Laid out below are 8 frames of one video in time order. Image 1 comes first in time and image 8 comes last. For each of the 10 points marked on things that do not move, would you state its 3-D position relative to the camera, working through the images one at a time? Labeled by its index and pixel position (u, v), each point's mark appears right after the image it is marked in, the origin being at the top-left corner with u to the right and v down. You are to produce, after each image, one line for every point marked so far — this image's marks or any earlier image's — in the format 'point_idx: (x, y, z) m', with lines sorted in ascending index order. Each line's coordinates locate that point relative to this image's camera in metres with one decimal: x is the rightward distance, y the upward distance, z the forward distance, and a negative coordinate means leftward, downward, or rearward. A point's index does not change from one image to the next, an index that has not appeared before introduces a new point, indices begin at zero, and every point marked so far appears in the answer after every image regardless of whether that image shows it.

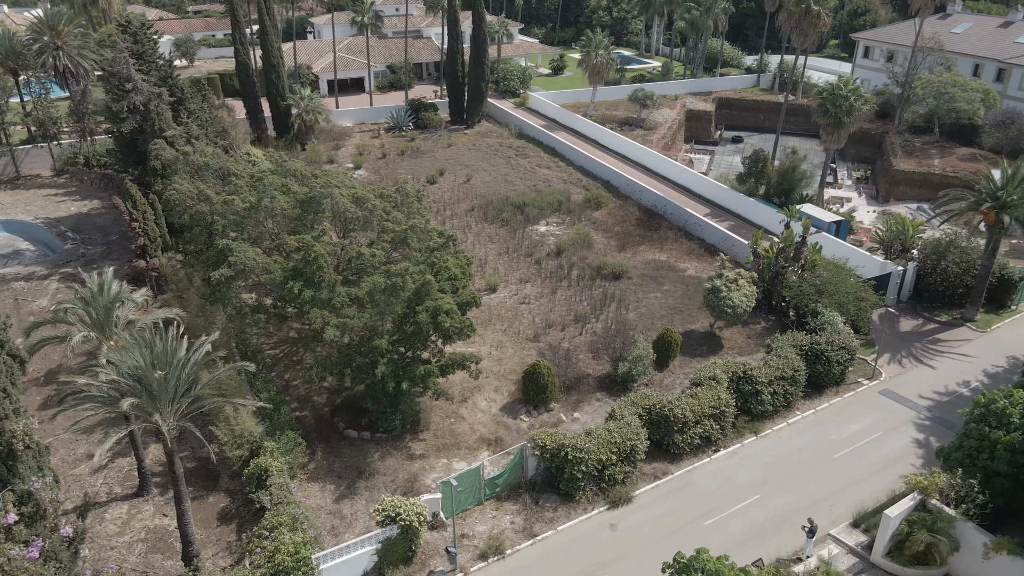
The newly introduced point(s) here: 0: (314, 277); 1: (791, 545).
0: (-4.6, +0.3, +17.8) m
1: (+6.2, -5.6, +16.3) m
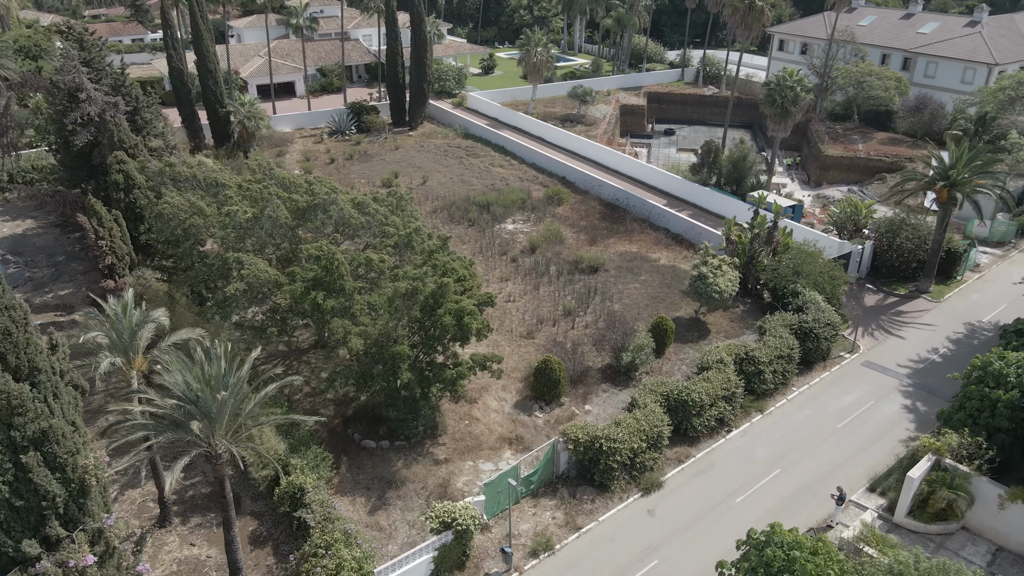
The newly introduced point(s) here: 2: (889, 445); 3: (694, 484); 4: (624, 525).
0: (-4.0, +0.1, +17.3) m
1: (+7.2, -5.2, +17.1) m
2: (+10.0, -4.1, +19.7) m
3: (+4.4, -4.8, +18.1) m
4: (+2.6, -5.3, +16.8) m
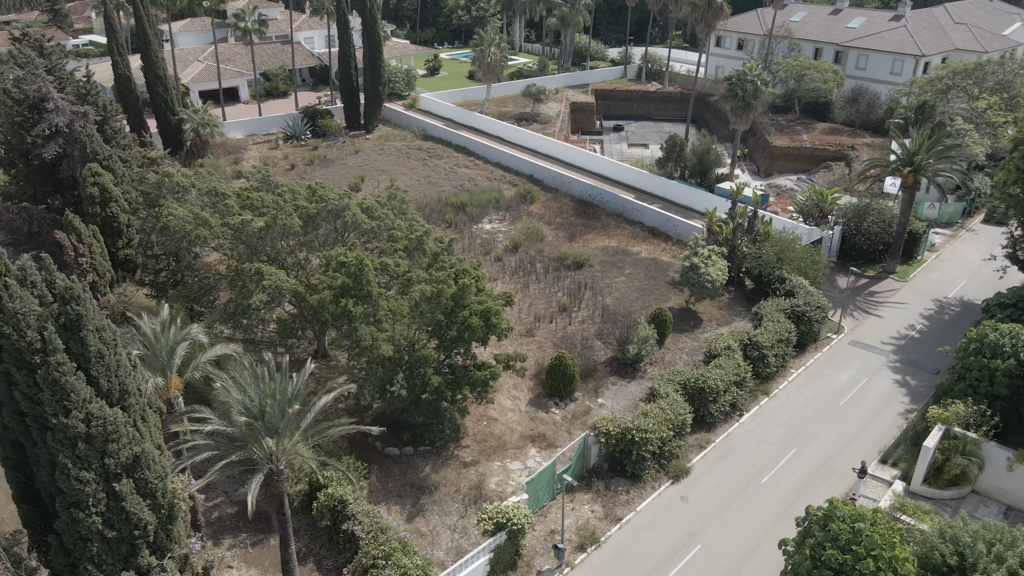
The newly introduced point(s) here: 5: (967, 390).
0: (-3.4, -0.1, +17.0) m
1: (+8.0, -4.8, +17.9) m
2: (+10.5, -3.6, +20.7) m
3: (+5.2, -4.5, +18.6) m
4: (+3.5, -5.2, +17.1) m
5: (+11.3, -2.5, +18.5) m
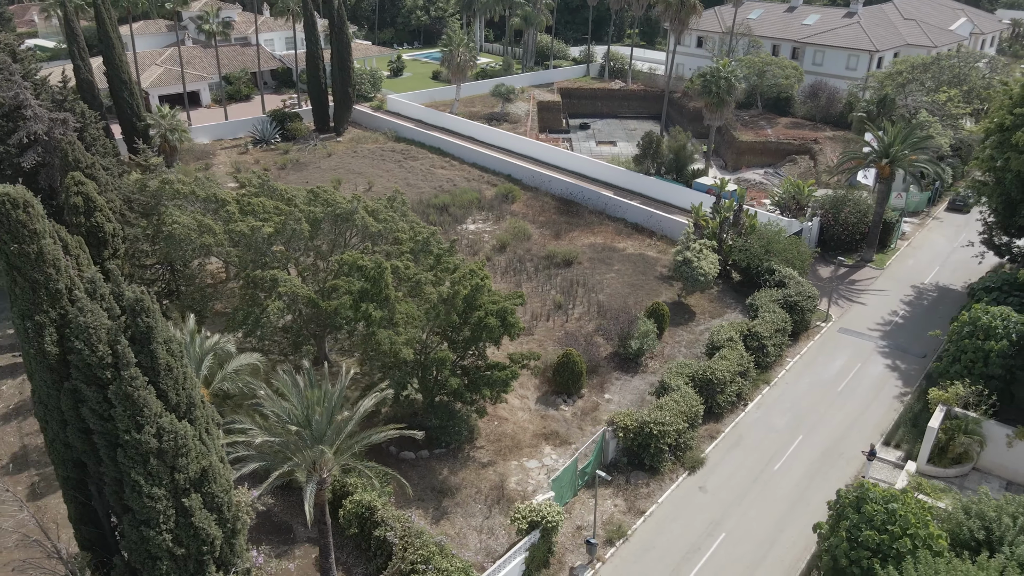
0: (-3.0, -0.2, +16.9) m
1: (+8.5, -4.5, +18.5) m
2: (+10.8, -3.3, +21.4) m
3: (+5.6, -4.3, +19.0) m
4: (+4.0, -5.0, +17.4) m
5: (+11.6, -2.1, +19.2) m
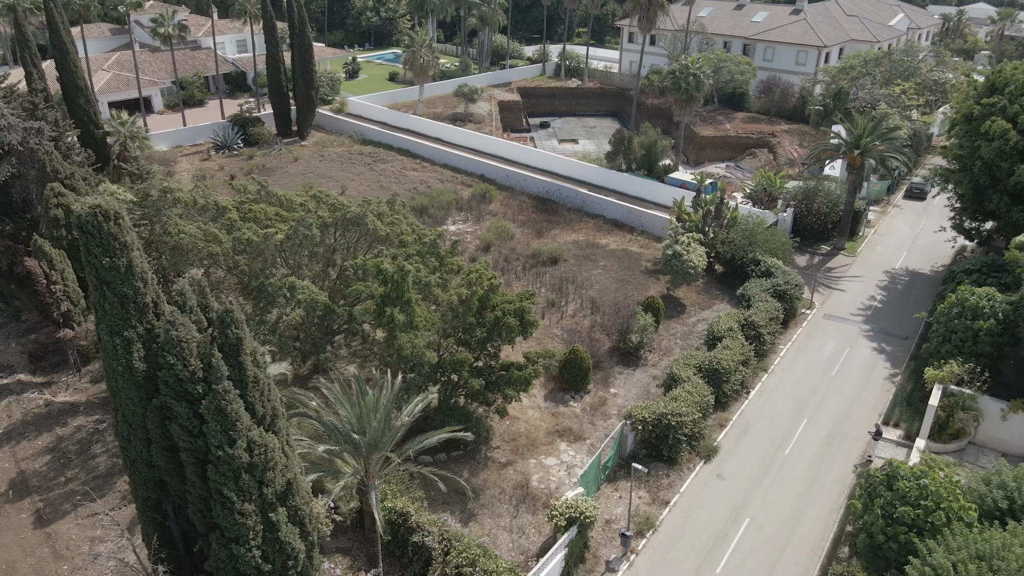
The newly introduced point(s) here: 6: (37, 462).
0: (-2.6, -0.2, +16.7) m
1: (+8.9, -4.2, +19.1) m
2: (+11.0, -2.8, +22.2) m
3: (+6.0, -4.1, +19.4) m
4: (+4.6, -4.8, +17.7) m
5: (+11.9, -1.7, +20.1) m
6: (-11.5, -4.2, +17.9) m
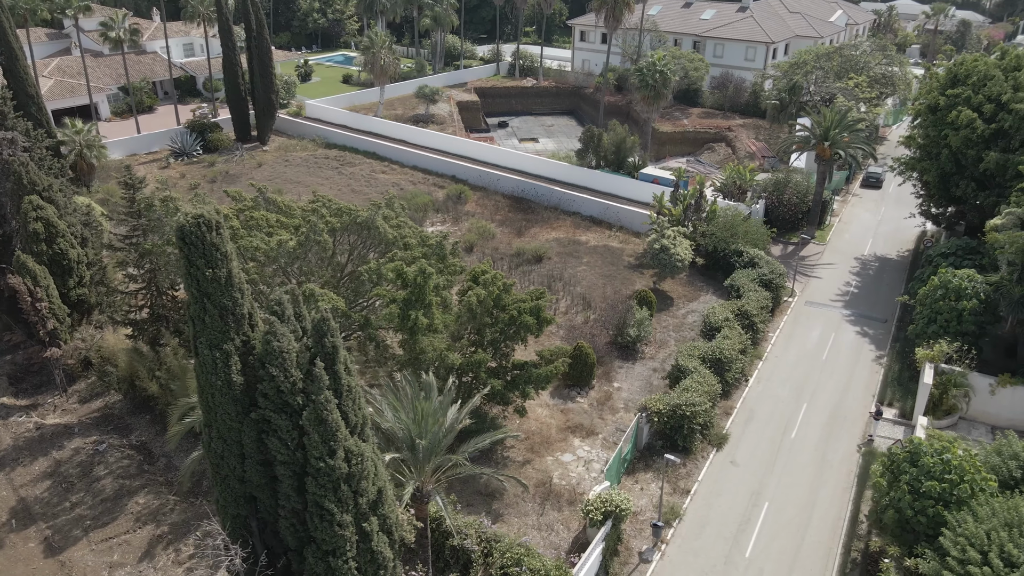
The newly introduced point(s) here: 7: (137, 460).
0: (-2.1, -0.3, +16.6) m
1: (+9.3, -3.8, +19.9) m
2: (+11.0, -2.4, +23.1) m
3: (+6.4, -3.8, +19.9) m
4: (+5.1, -4.6, +18.1) m
5: (+12.1, -1.2, +21.1) m
6: (-10.9, -4.6, +17.1) m
7: (-9.2, -4.2, +18.3) m
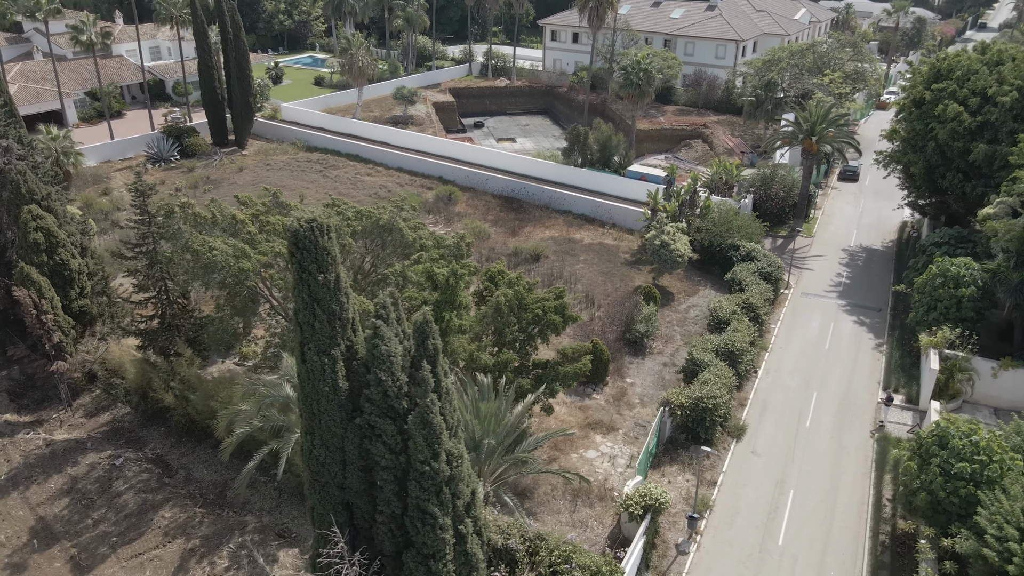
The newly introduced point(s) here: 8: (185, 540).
0: (-1.5, -0.3, +16.5) m
1: (+9.8, -3.5, +20.4) m
2: (+11.4, -2.1, +23.7) m
3: (+6.9, -3.6, +20.3) m
4: (+5.8, -4.5, +18.4) m
5: (+12.5, -0.9, +21.8) m
6: (-10.2, -4.9, +16.6) m
7: (-8.5, -4.4, +17.8) m
8: (-6.9, -5.3, +15.7) m
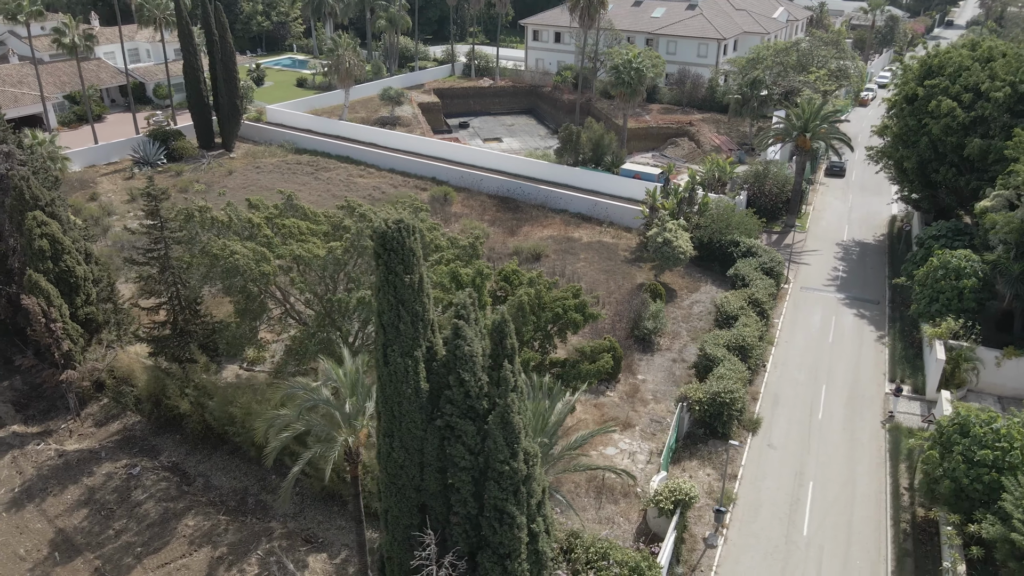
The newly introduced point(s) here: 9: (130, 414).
0: (-0.9, -0.4, +16.5) m
1: (+10.3, -3.4, +20.8) m
2: (+11.7, -1.9, +24.1) m
3: (+7.4, -3.5, +20.6) m
4: (+6.3, -4.4, +18.6) m
5: (+12.9, -0.6, +22.2) m
6: (-9.6, -5.0, +16.3) m
7: (-8.0, -4.6, +17.6) m
8: (-6.3, -5.4, +15.5) m
9: (-10.2, -3.4, +19.8) m
